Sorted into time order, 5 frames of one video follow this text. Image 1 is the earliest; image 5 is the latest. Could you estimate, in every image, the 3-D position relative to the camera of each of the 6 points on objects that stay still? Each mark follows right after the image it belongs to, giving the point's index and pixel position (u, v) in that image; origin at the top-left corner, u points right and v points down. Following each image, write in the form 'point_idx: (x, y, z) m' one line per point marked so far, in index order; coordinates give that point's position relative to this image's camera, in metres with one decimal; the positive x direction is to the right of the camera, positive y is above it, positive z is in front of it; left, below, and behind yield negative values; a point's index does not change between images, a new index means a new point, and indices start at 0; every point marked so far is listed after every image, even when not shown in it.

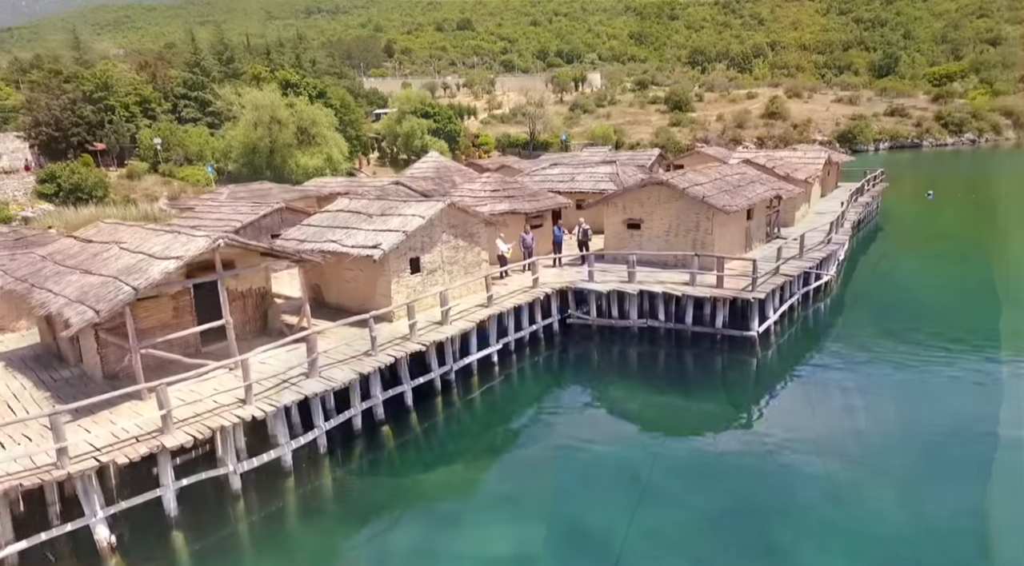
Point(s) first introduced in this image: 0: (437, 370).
0: (-1.7, -2.0, +15.8) m
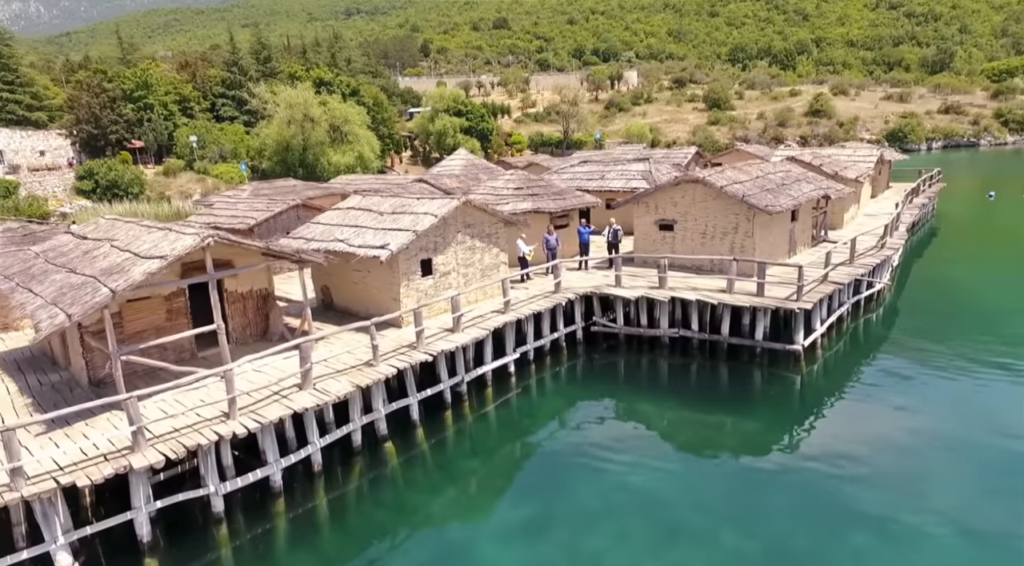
0: (-1.3, -2.0, +14.6) m
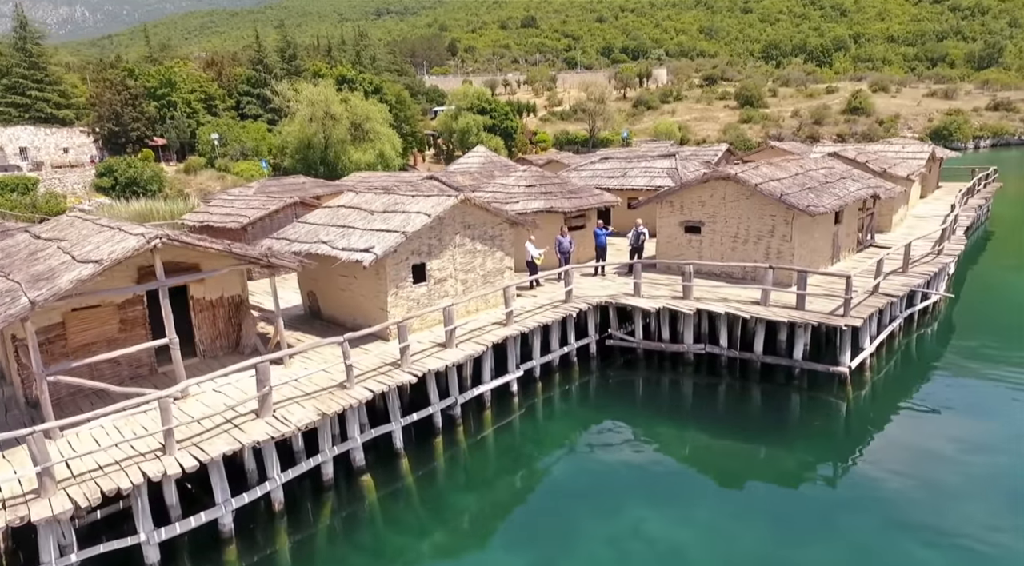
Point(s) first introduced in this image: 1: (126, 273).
0: (-1.3, -2.2, +12.8) m
1: (-6.2, +0.2, +11.4) m
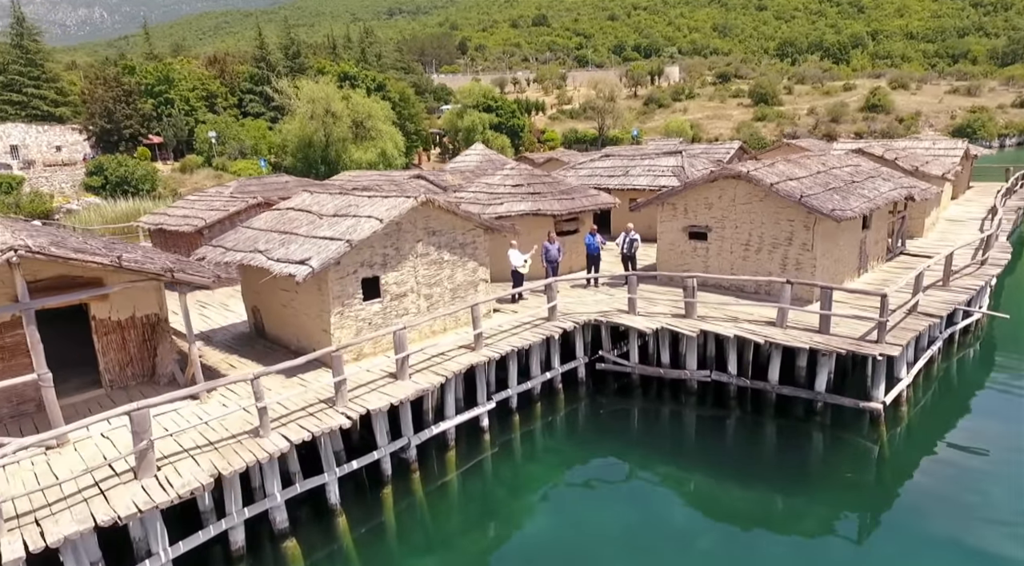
0: (-1.9, -2.5, +10.7) m
1: (-6.8, -0.1, +9.3) m
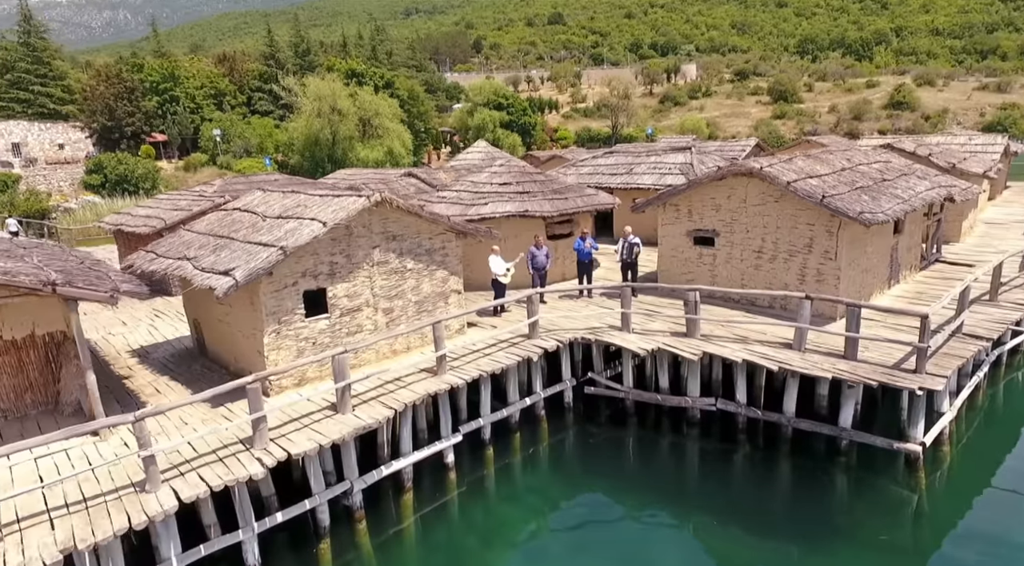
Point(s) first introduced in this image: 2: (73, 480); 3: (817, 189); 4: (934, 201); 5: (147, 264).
0: (-2.4, -2.7, +9.0) m
1: (-7.3, -0.3, +7.7) m
2: (-4.6, -2.1, +7.4) m
3: (+5.1, +1.6, +11.7) m
4: (+8.3, +1.6, +13.8) m
5: (-5.7, +0.3, +11.0) m
